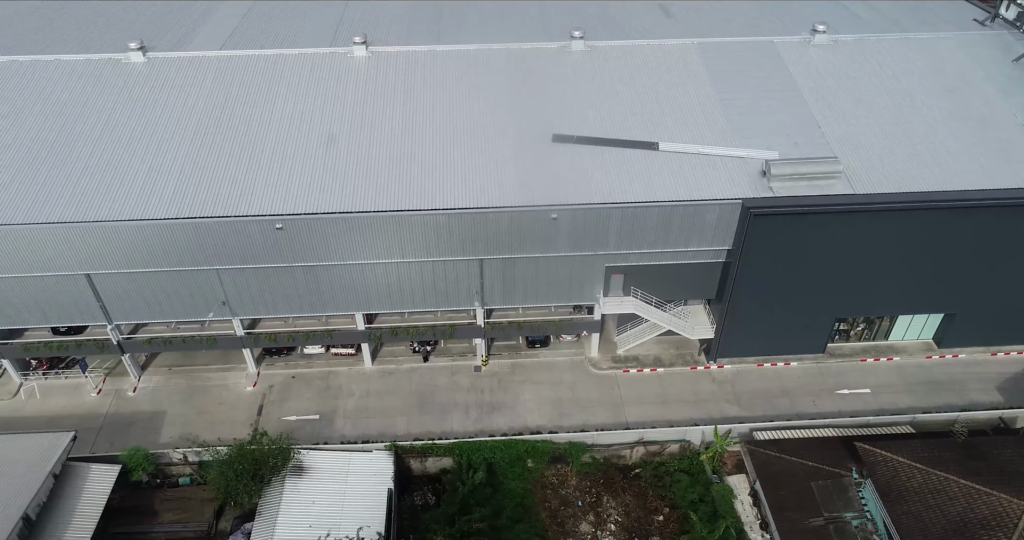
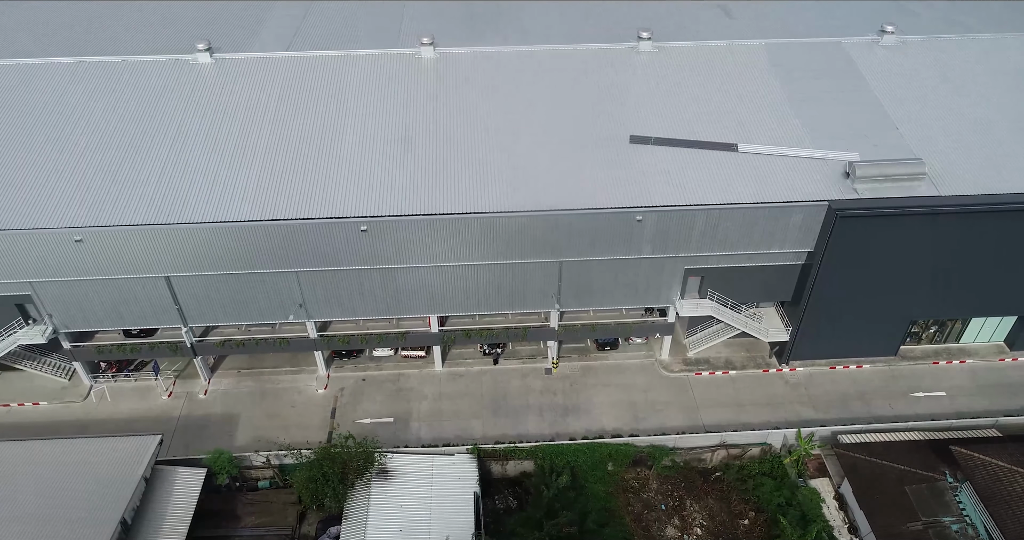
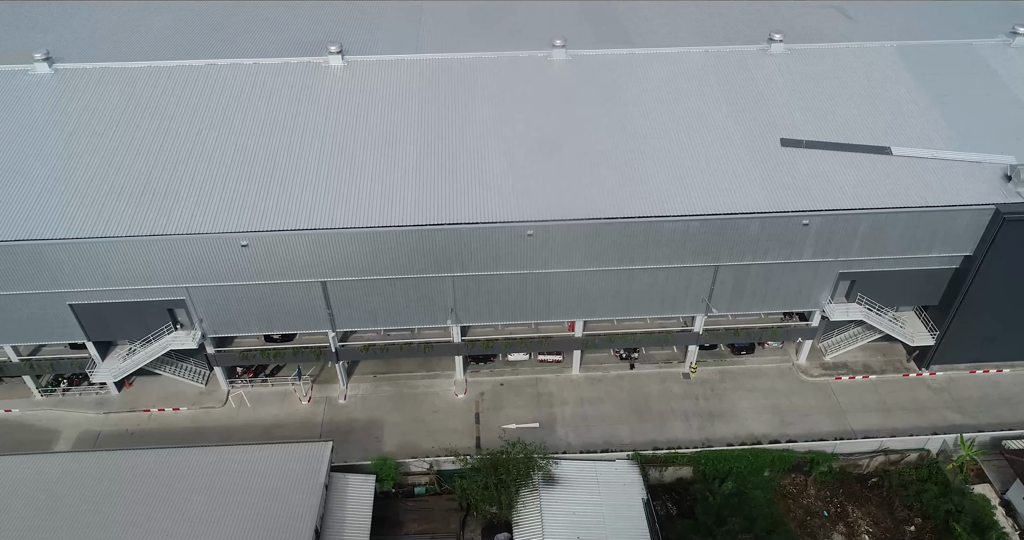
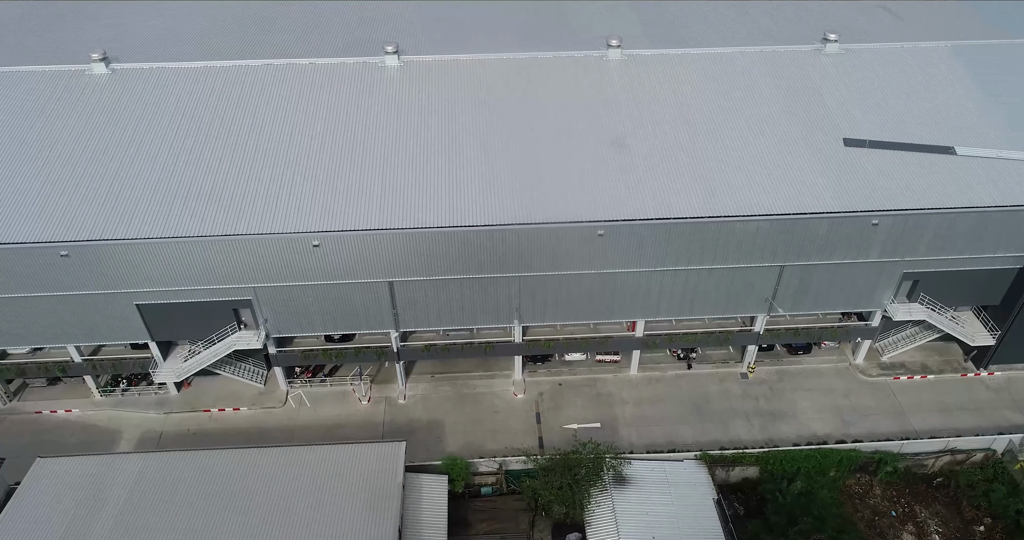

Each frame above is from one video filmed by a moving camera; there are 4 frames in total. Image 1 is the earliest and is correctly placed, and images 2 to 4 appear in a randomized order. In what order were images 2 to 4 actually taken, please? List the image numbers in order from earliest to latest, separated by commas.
2, 3, 4
